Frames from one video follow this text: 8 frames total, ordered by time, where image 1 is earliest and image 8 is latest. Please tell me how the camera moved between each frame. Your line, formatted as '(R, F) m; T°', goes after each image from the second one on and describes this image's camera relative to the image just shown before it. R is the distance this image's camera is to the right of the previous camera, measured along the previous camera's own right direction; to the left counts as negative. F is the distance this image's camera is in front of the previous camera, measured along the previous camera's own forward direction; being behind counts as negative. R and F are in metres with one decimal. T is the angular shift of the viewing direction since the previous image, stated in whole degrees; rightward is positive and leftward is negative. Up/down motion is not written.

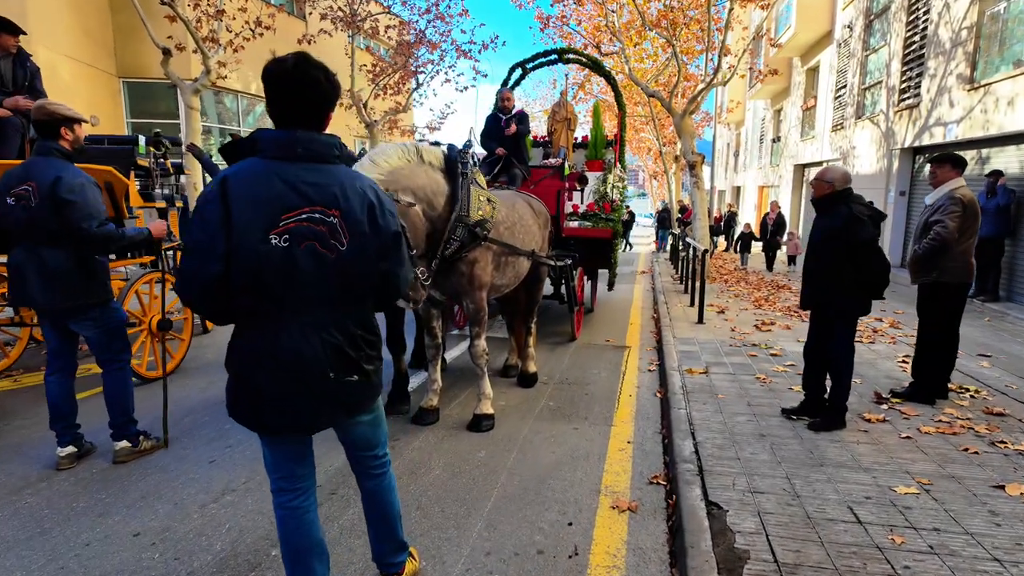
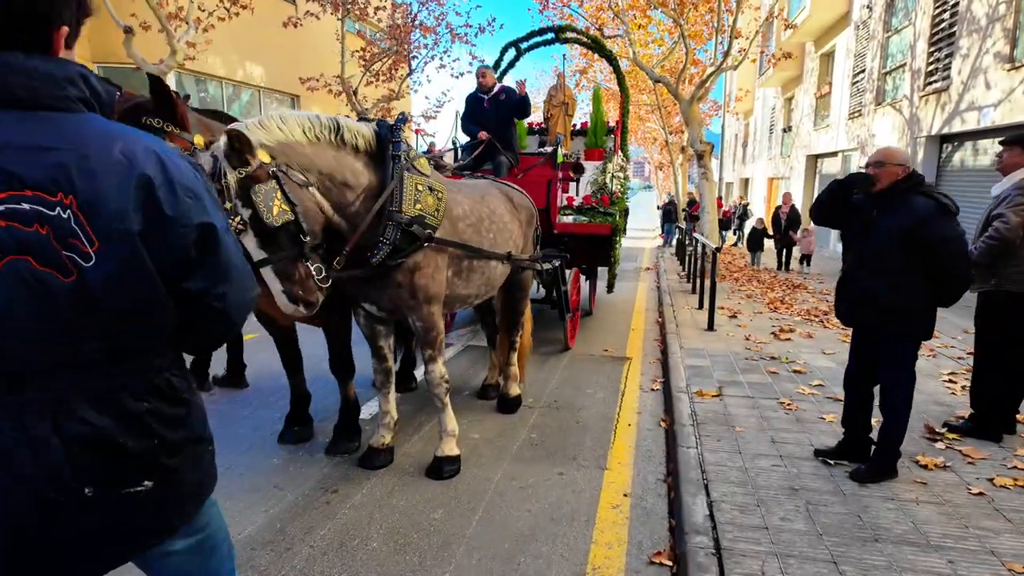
(+0.2, +0.9) m; 0°
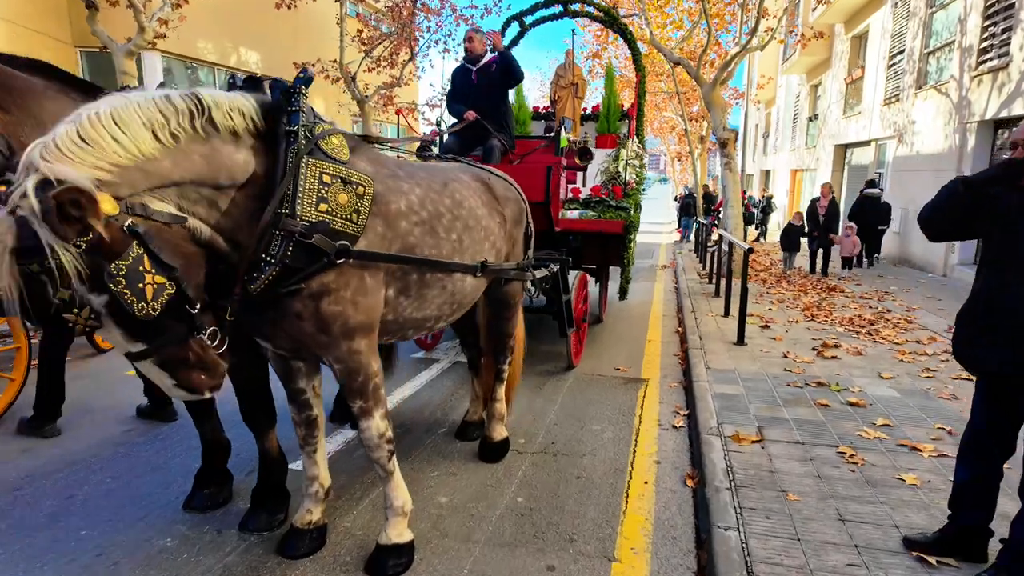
(+0.2, +1.1) m; -1°
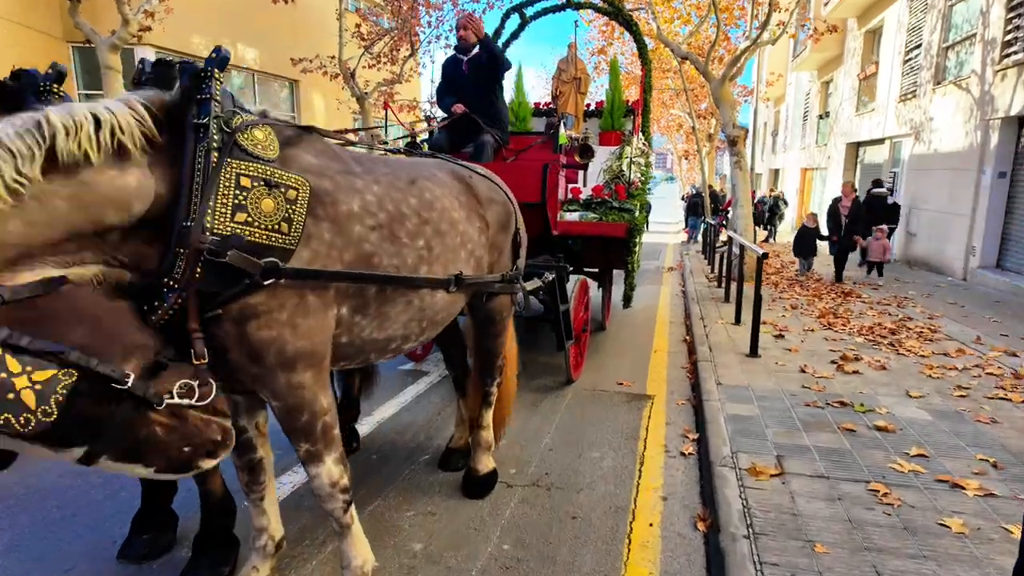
(+0.1, +0.5) m; -1°
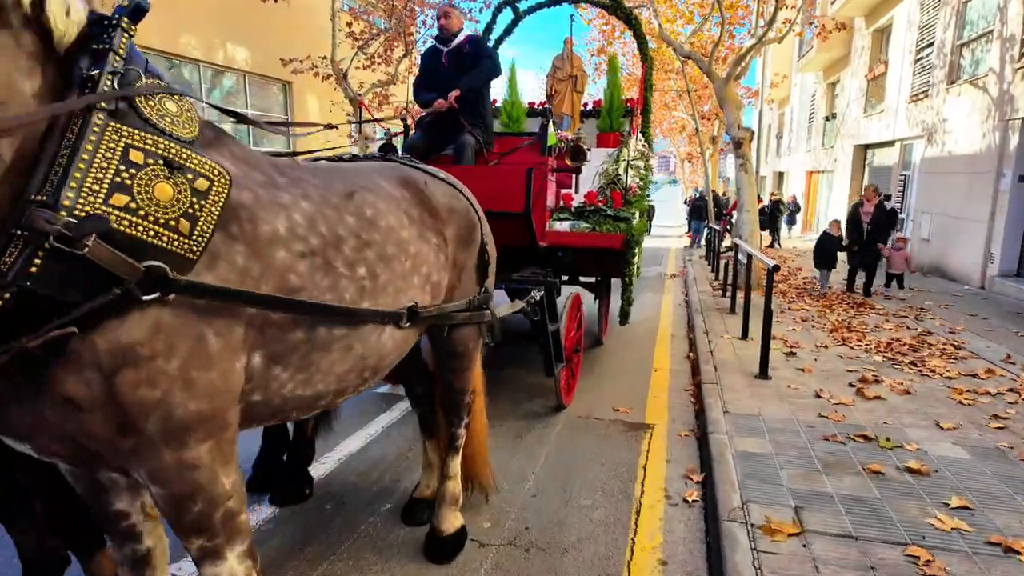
(+0.2, +0.5) m; 0°
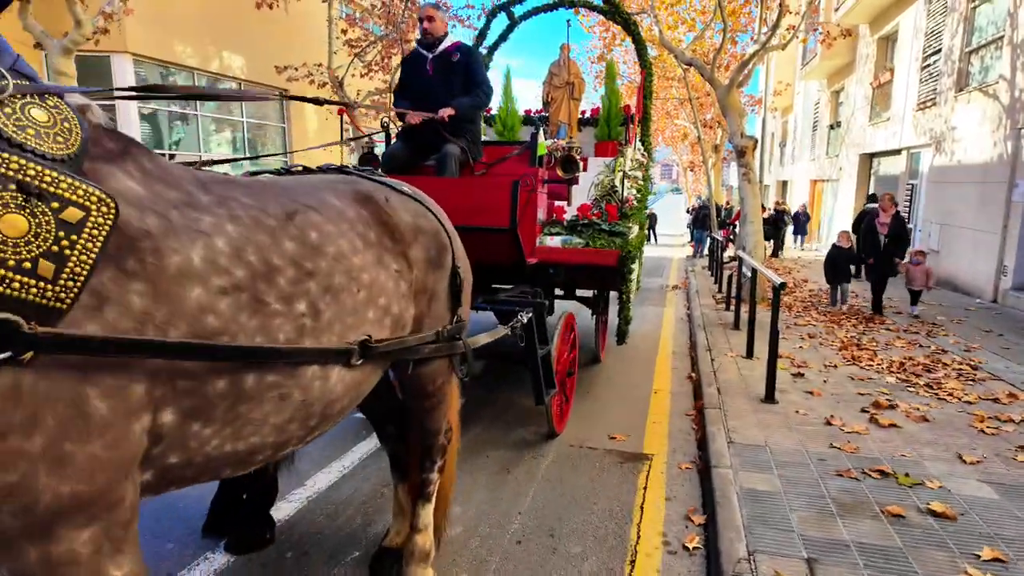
(+0.1, +0.3) m; 0°
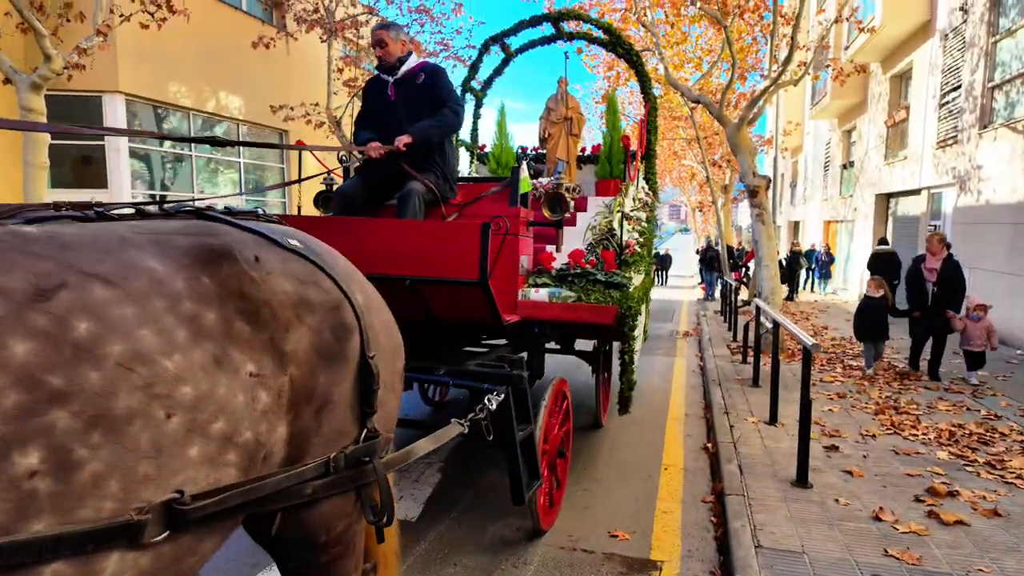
(+0.2, +0.8) m; -1°
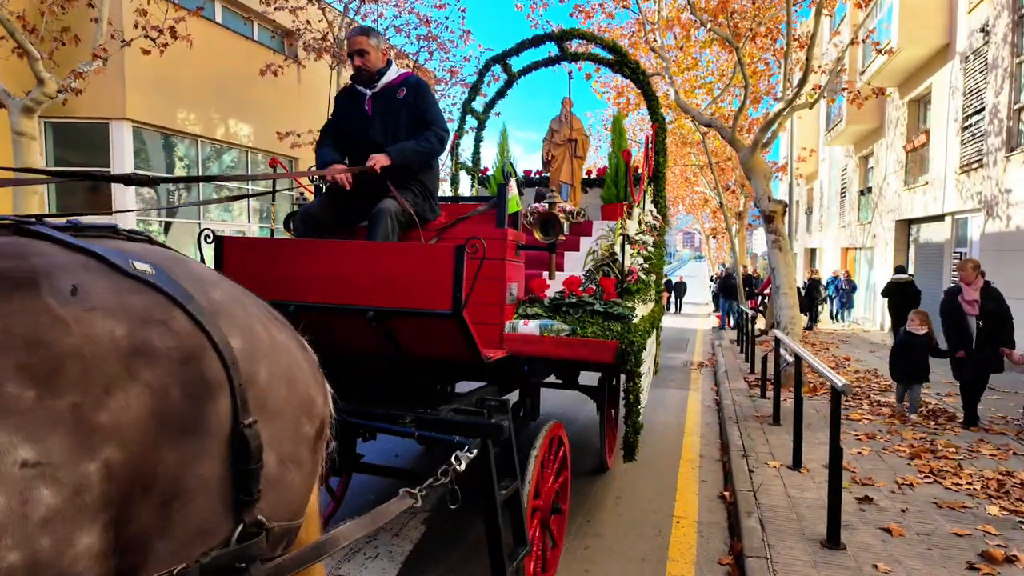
(+0.2, +0.5) m; -1°
